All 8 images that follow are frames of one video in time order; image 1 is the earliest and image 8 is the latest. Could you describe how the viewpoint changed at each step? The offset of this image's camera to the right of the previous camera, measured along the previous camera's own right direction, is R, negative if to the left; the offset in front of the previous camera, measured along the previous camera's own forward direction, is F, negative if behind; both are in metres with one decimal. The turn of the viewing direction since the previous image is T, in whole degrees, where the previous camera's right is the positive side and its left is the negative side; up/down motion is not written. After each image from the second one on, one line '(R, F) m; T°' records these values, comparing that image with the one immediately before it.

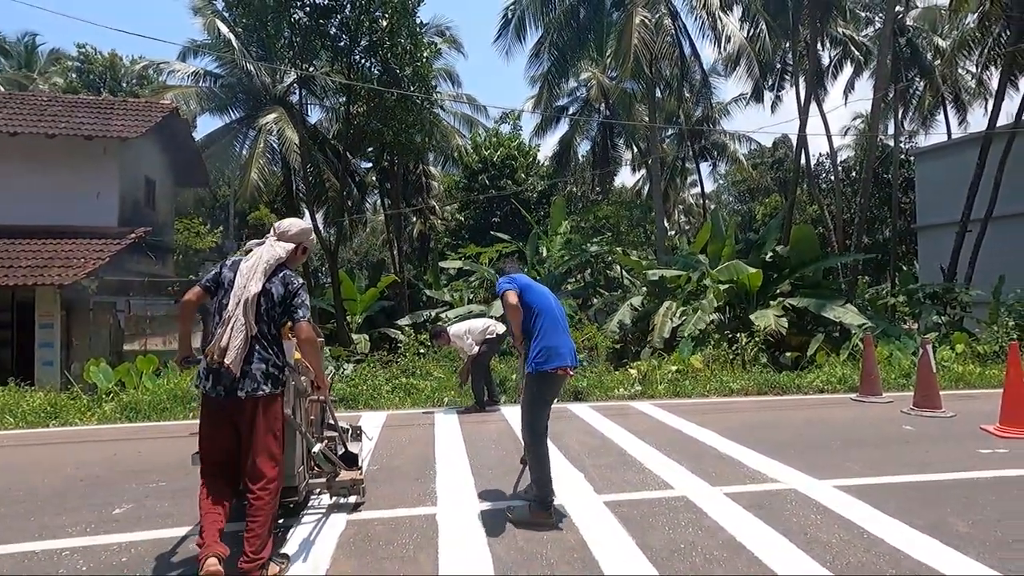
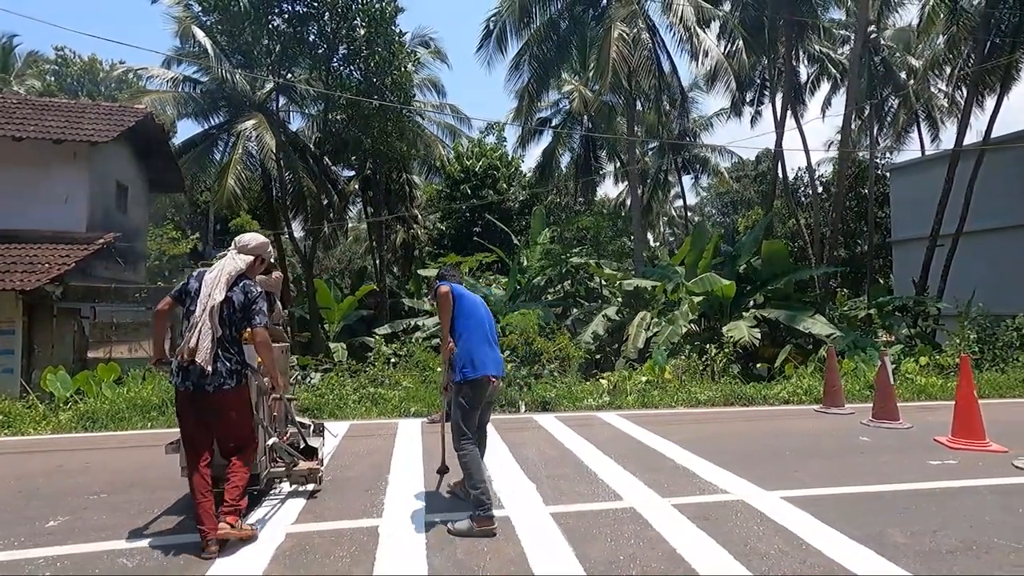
(+0.3, 0.0) m; +1°
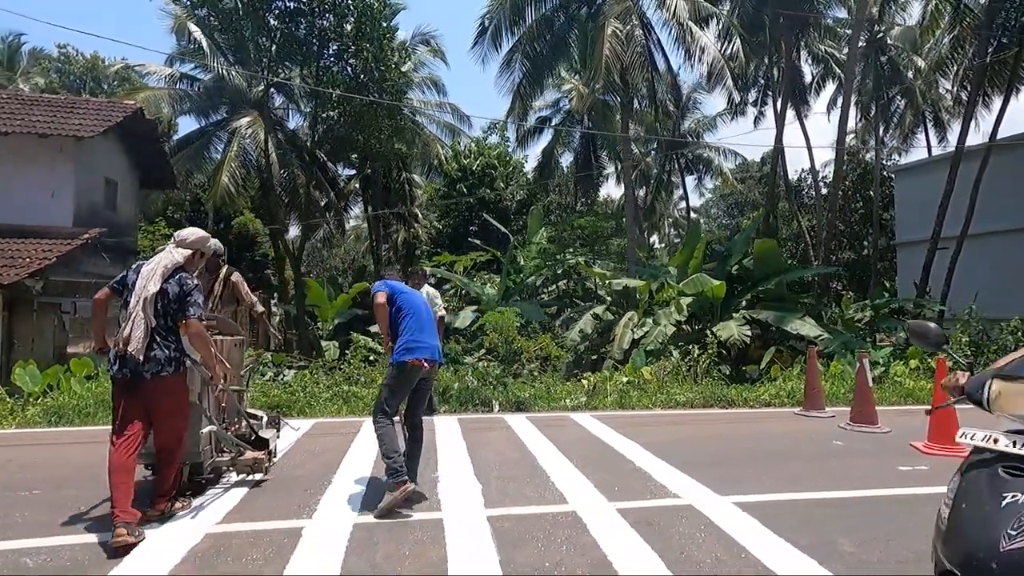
(+0.5, +0.2) m; -1°
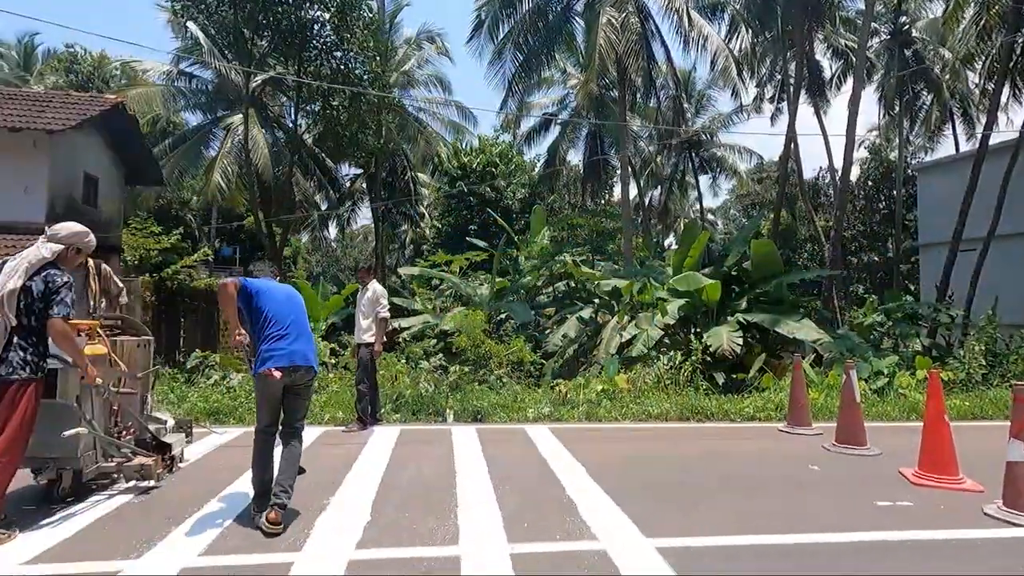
(+1.0, +0.7) m; -2°
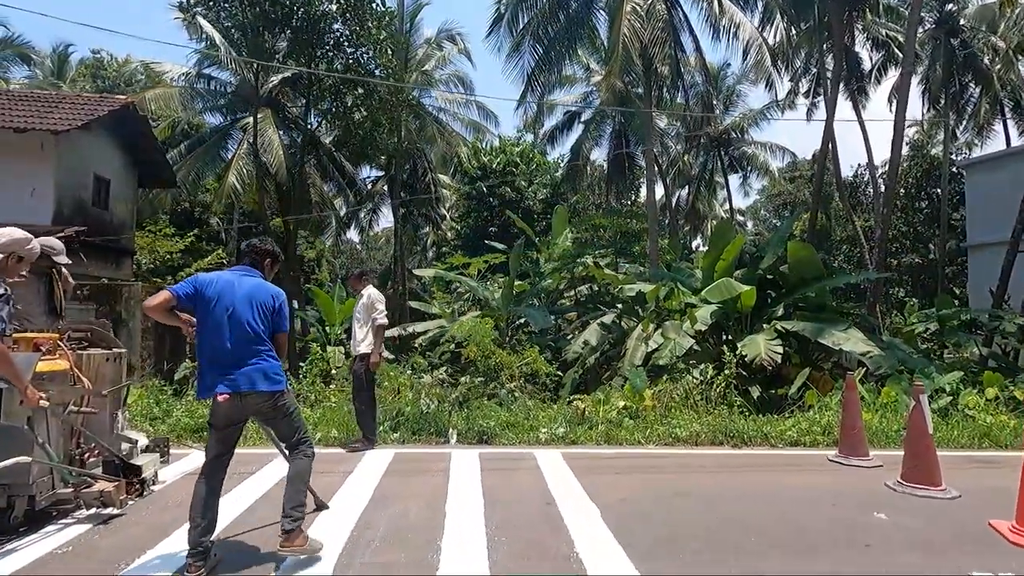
(+0.2, +0.9) m; -3°
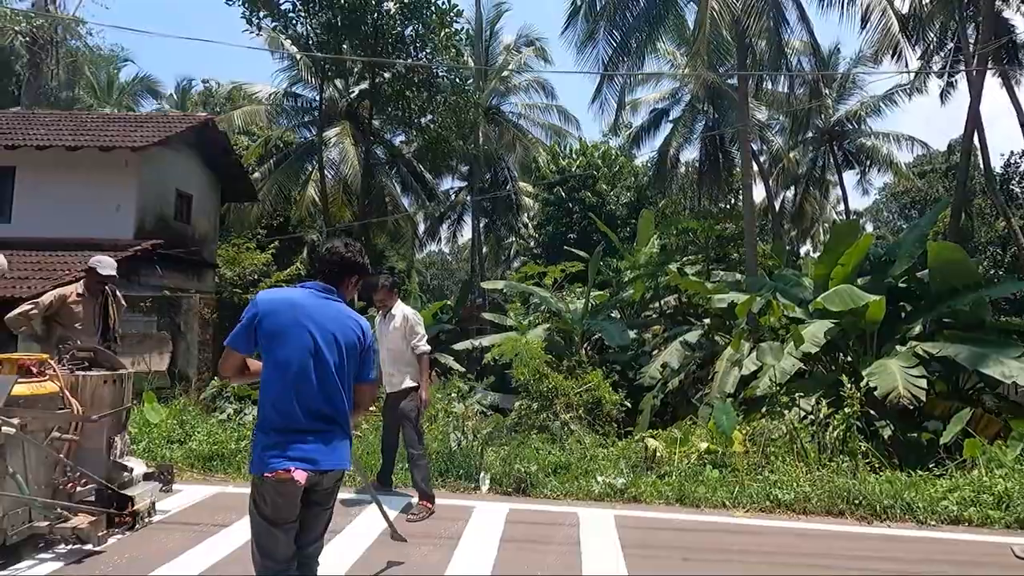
(+0.5, +1.4) m; -10°
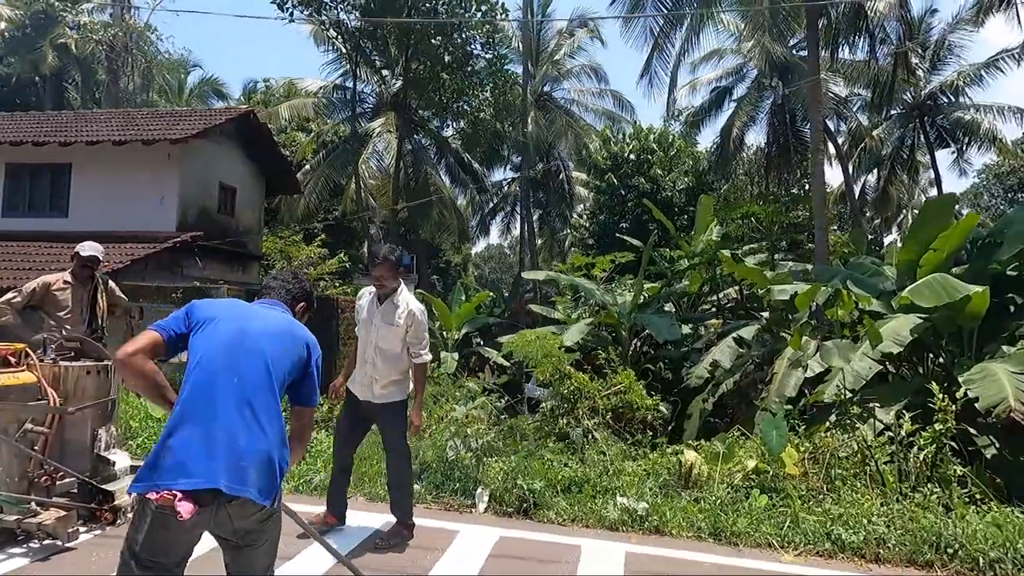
(+0.6, +0.9) m; -7°
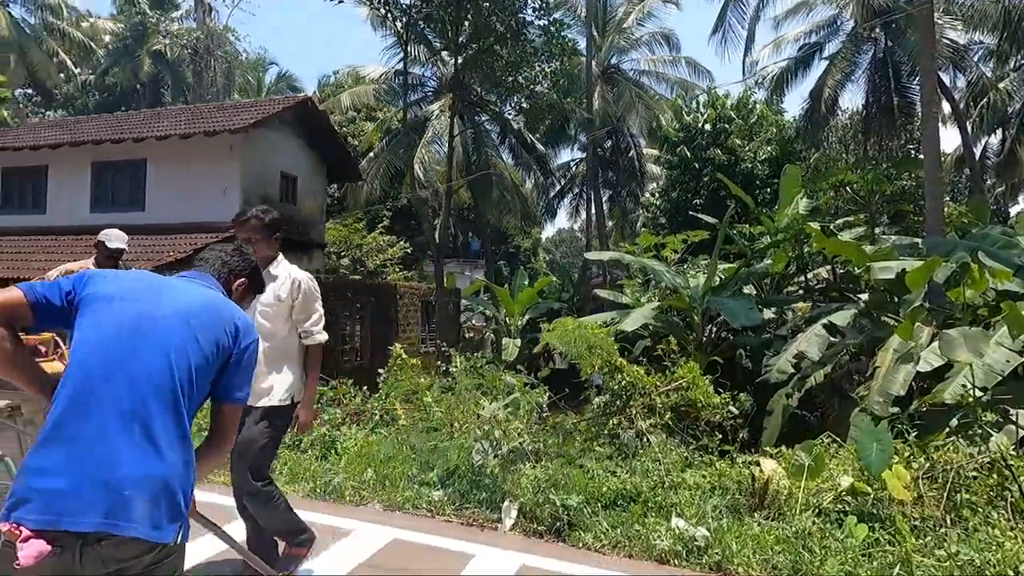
(+0.4, +0.8) m; -8°
